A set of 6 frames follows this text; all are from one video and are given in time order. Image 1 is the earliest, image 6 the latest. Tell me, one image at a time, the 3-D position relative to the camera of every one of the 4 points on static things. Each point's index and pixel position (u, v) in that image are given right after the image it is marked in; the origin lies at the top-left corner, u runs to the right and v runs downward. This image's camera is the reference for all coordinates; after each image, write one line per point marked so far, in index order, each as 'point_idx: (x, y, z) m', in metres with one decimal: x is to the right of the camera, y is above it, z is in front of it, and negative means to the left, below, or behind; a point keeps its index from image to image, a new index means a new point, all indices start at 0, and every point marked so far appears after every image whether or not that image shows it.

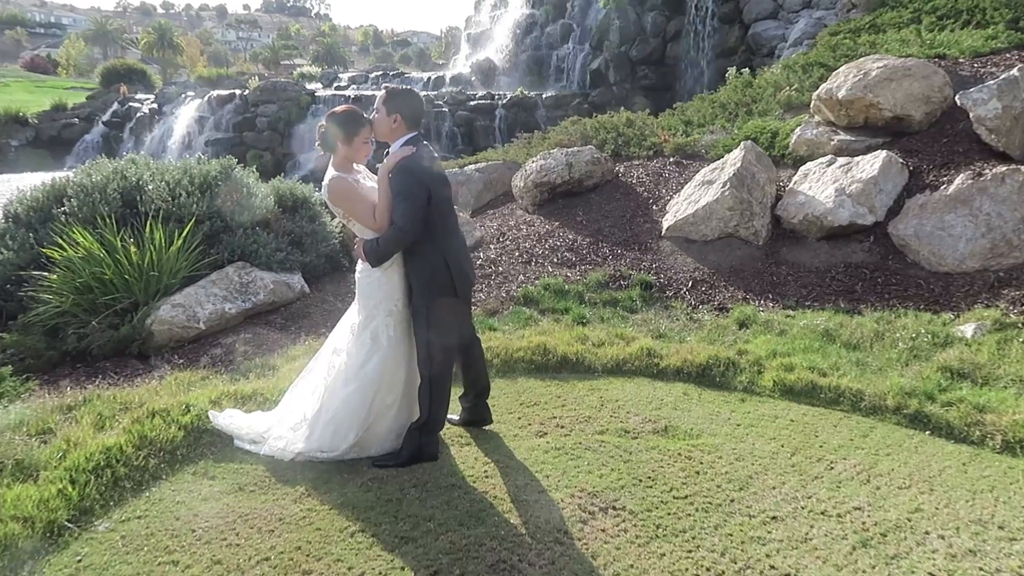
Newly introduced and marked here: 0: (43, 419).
0: (-2.5, -0.7, +4.1) m
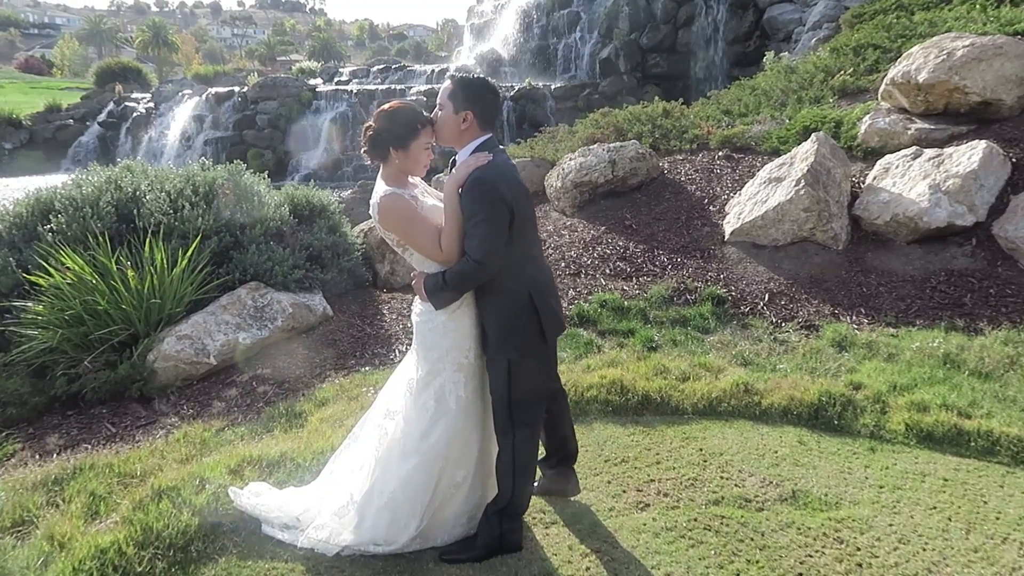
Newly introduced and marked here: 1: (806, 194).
0: (-2.1, -0.9, +3.3) m
1: (+2.4, +0.8, +6.4) m
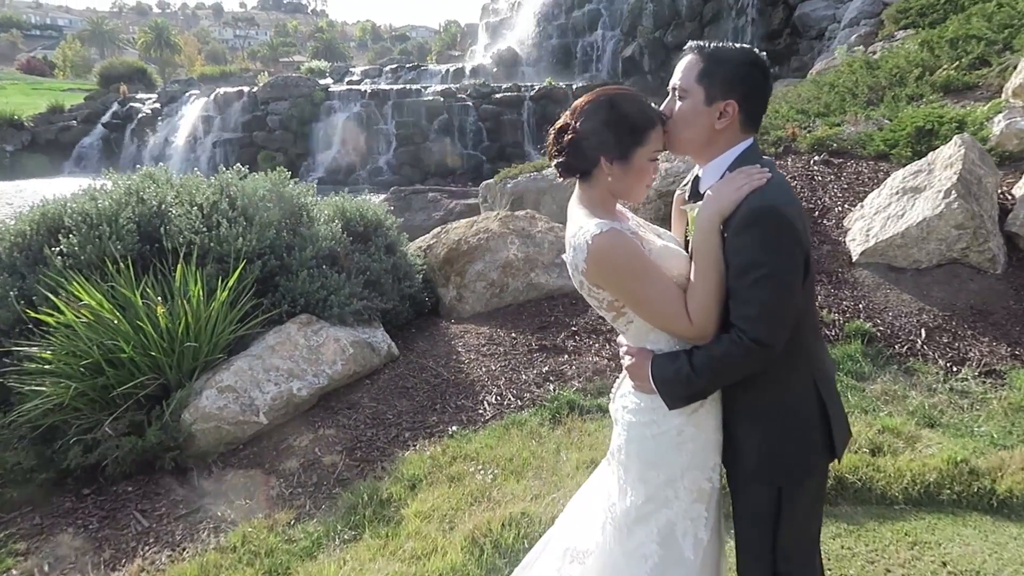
0: (-1.4, -1.1, +2.3) m
1: (+3.1, +0.5, +5.4) m
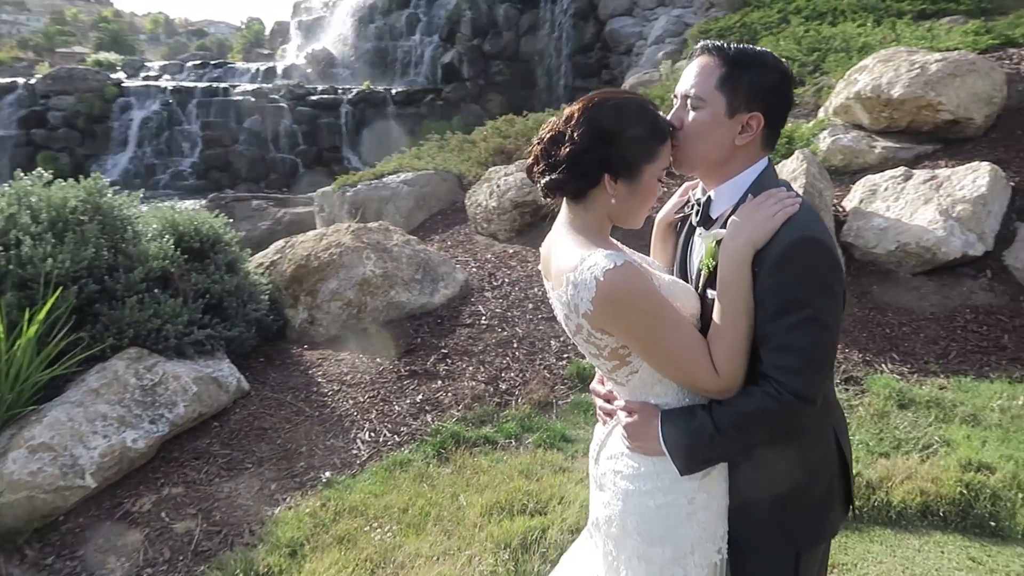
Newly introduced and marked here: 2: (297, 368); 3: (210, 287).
0: (-1.5, -1.3, +1.6) m
1: (+2.1, +0.5, +5.6) m
2: (-1.3, -0.5, +4.8) m
3: (-1.8, 0.0, +4.7) m
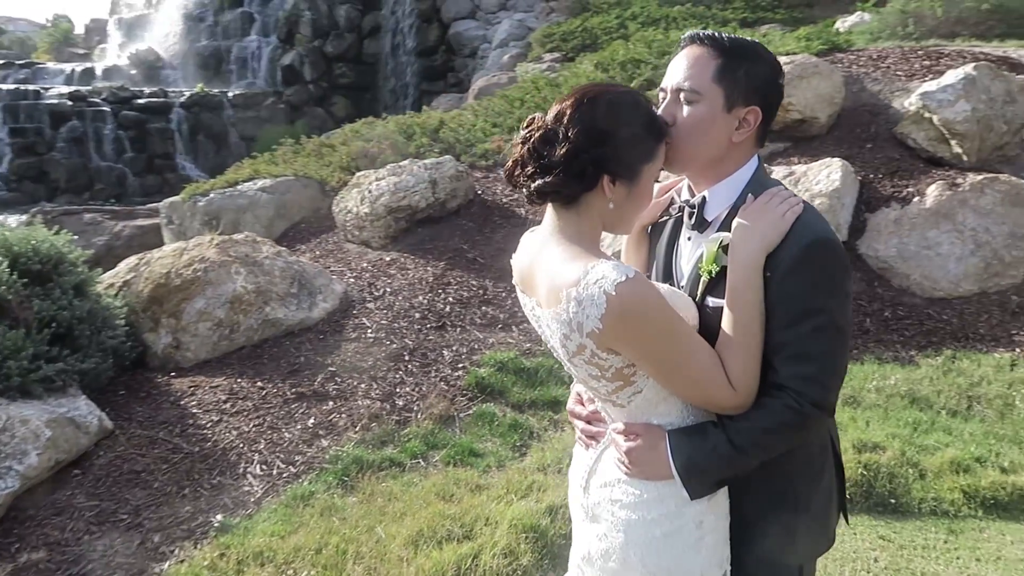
0: (-1.4, -1.4, +1.1) m
1: (+1.3, +0.5, +5.8) m
2: (-1.9, -0.6, +4.3) m
3: (-2.4, -0.1, +4.1) m
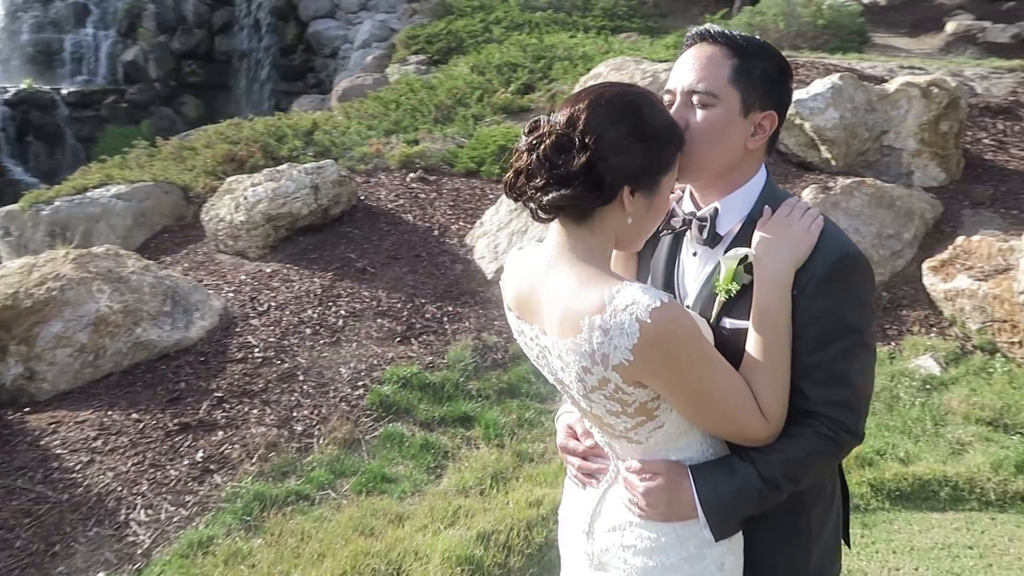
0: (-1.3, -1.4, +0.7) m
1: (+0.5, +0.5, +5.8) m
2: (-2.4, -0.7, +3.8) m
3: (-2.8, -0.3, +3.5) m
